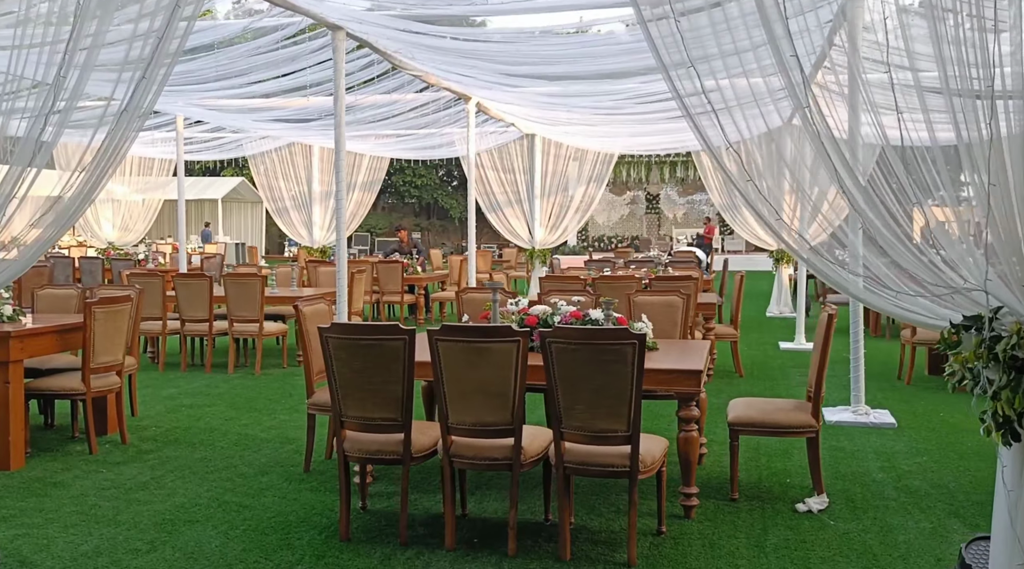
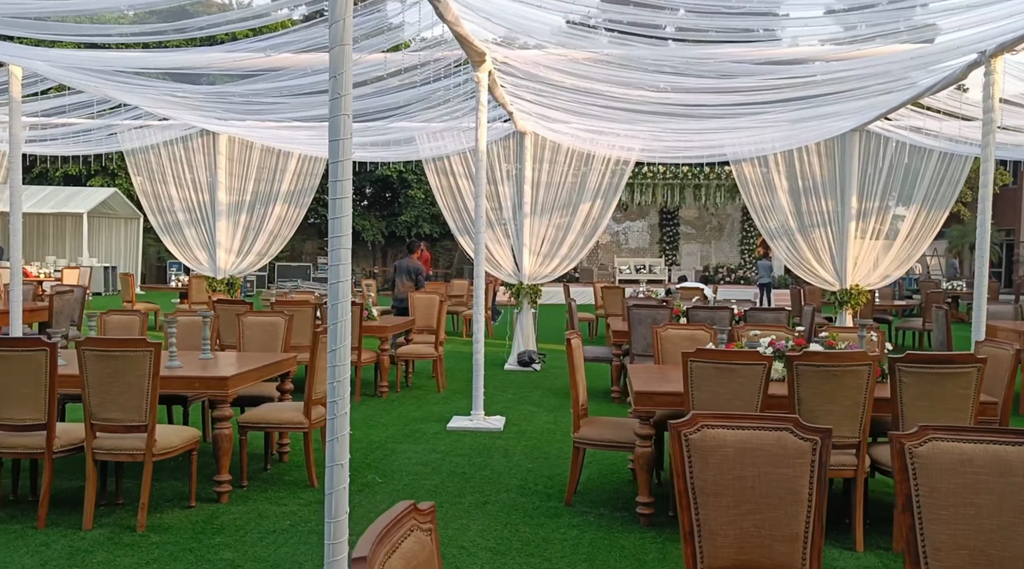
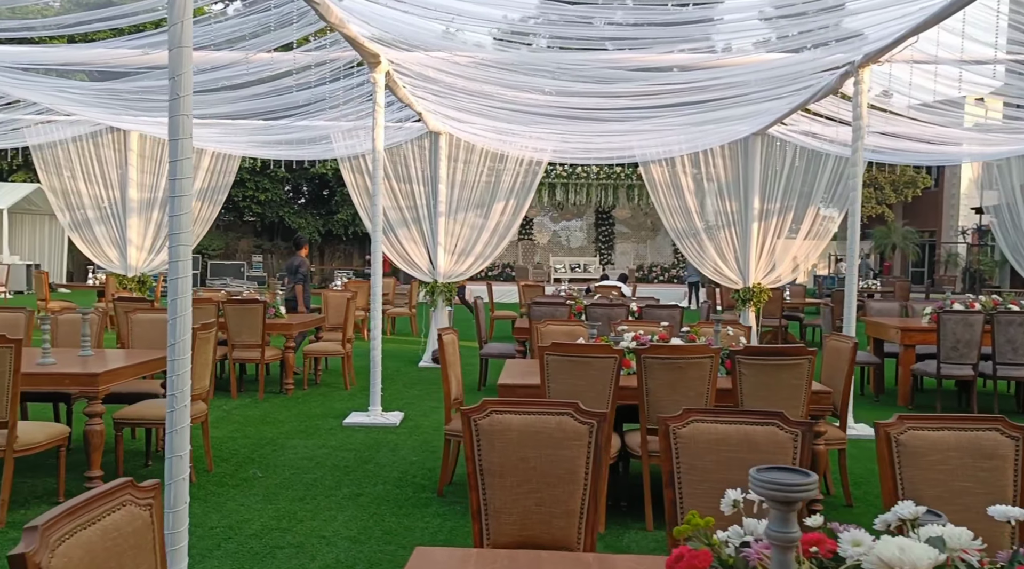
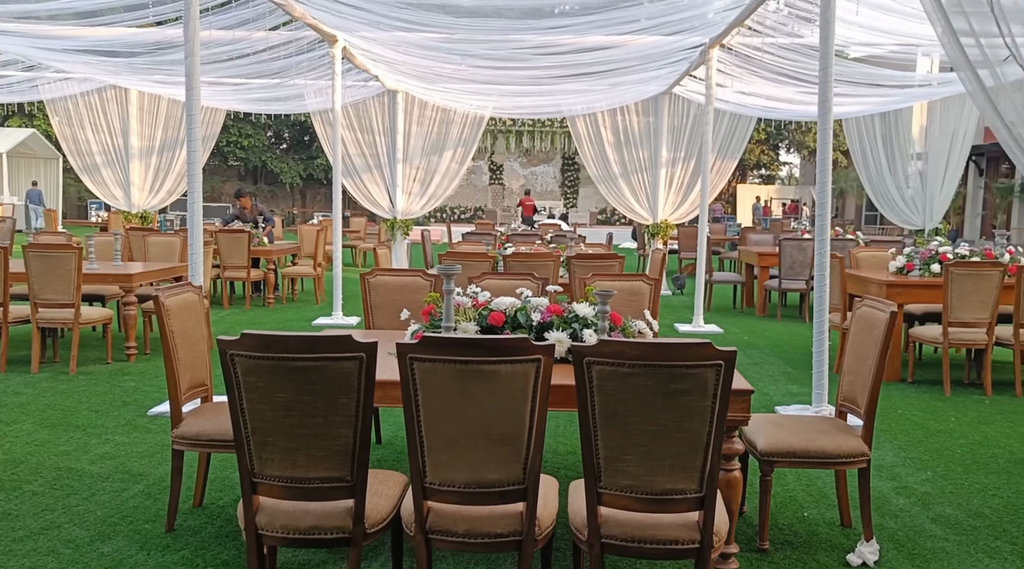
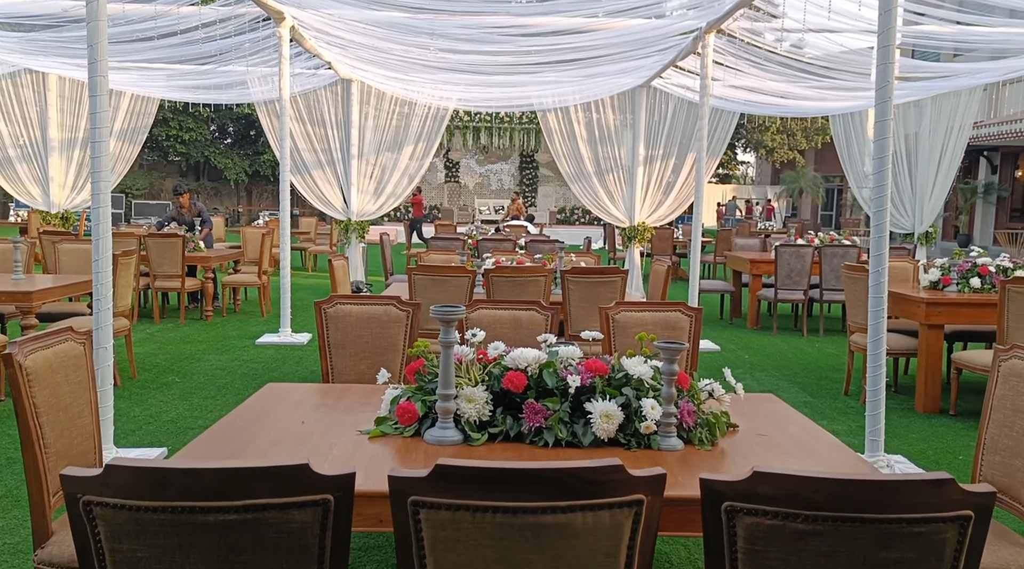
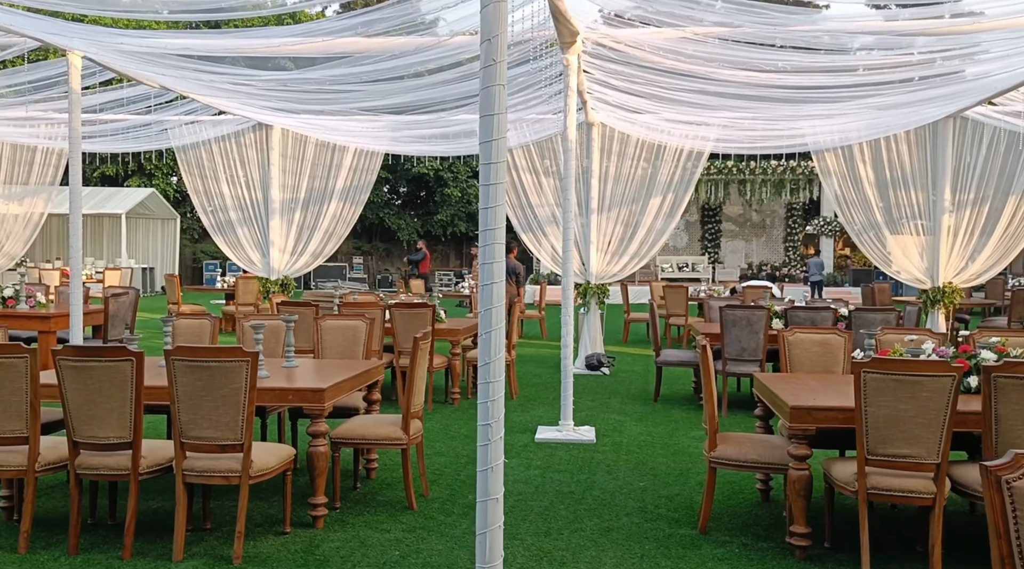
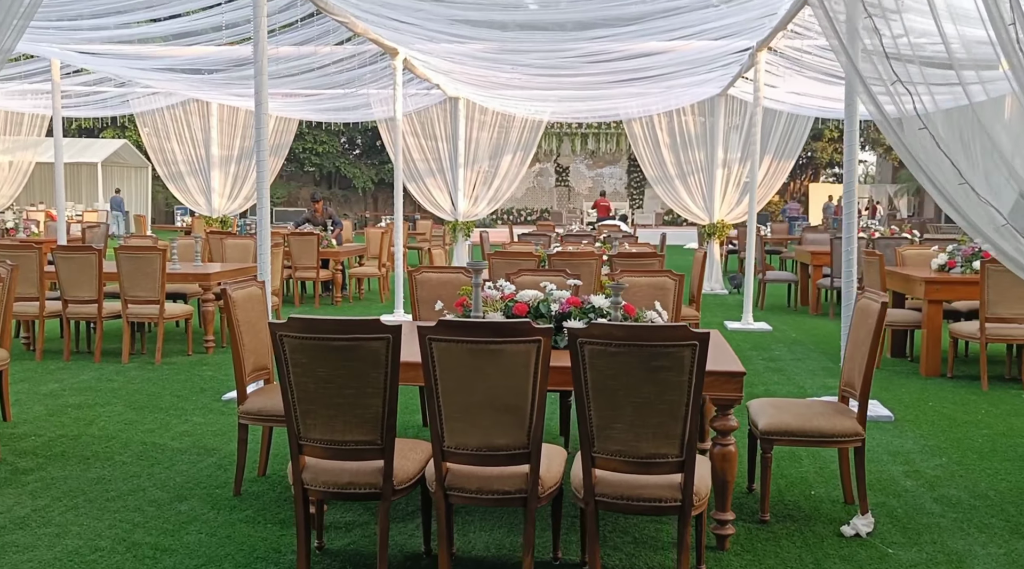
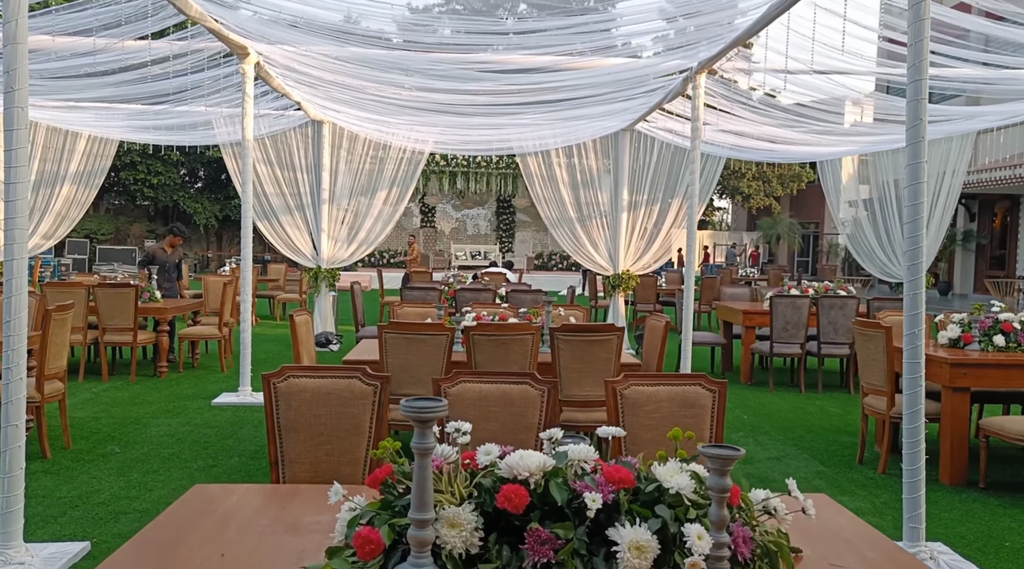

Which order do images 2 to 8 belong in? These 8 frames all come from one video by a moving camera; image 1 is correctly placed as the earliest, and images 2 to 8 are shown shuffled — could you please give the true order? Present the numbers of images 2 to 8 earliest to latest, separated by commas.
7, 4, 5, 8, 3, 2, 6
